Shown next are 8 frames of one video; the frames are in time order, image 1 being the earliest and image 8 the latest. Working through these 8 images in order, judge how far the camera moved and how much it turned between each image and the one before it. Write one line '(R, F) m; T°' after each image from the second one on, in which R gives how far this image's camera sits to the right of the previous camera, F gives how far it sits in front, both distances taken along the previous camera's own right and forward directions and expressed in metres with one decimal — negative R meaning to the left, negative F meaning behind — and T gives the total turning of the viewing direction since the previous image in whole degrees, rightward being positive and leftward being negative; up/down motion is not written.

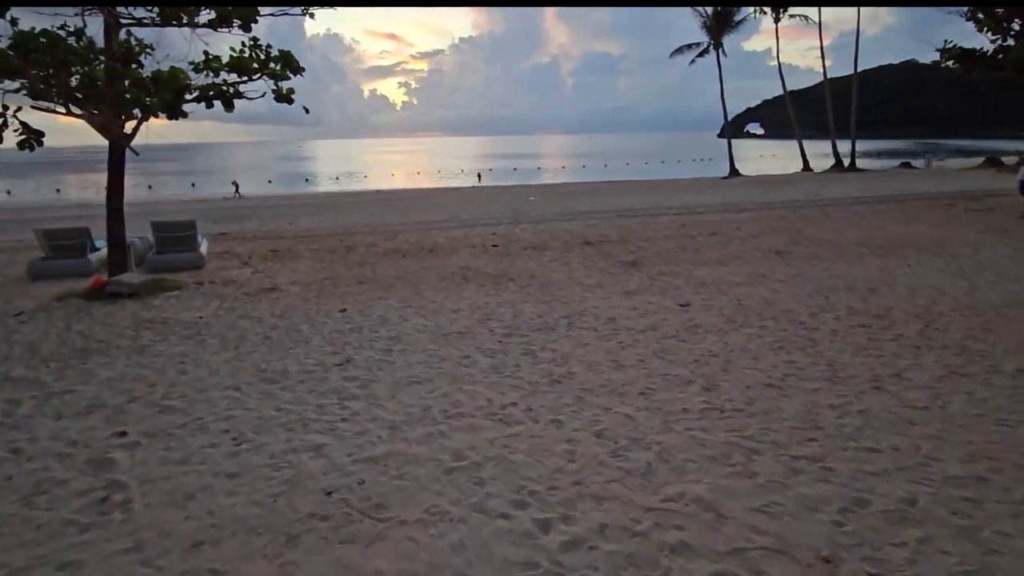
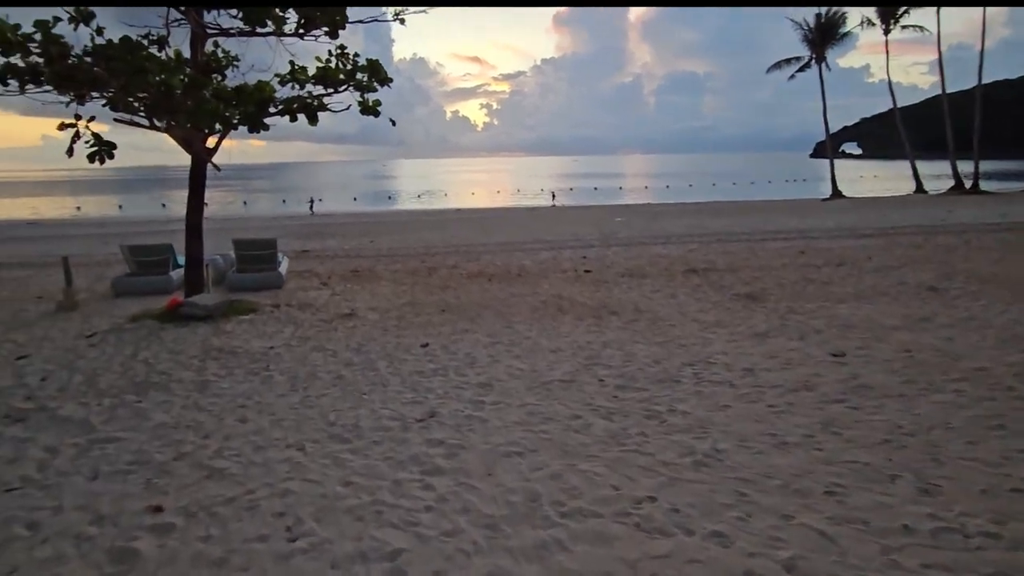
(-0.4, +1.1) m; -7°
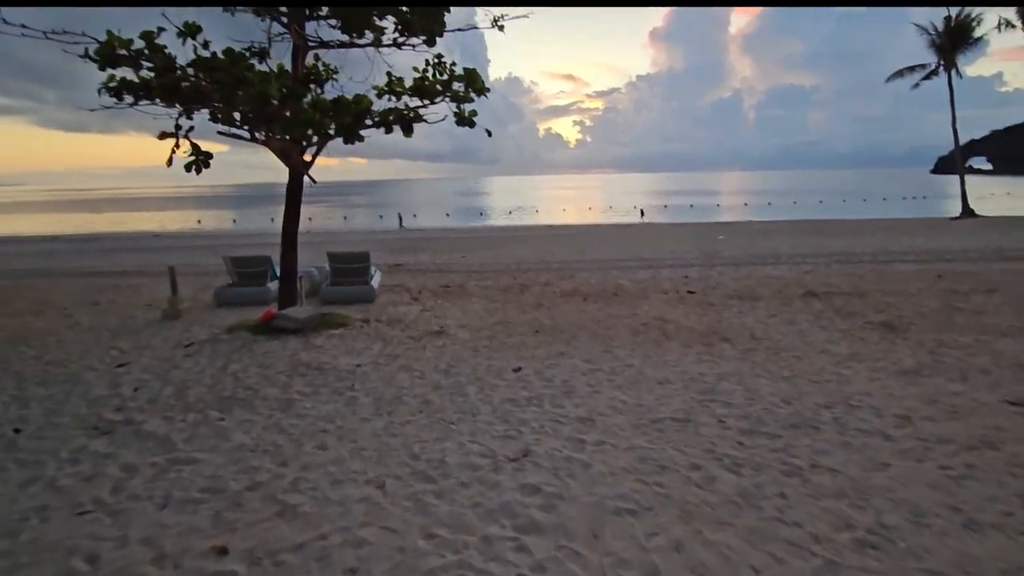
(-0.1, +0.6) m; -8°
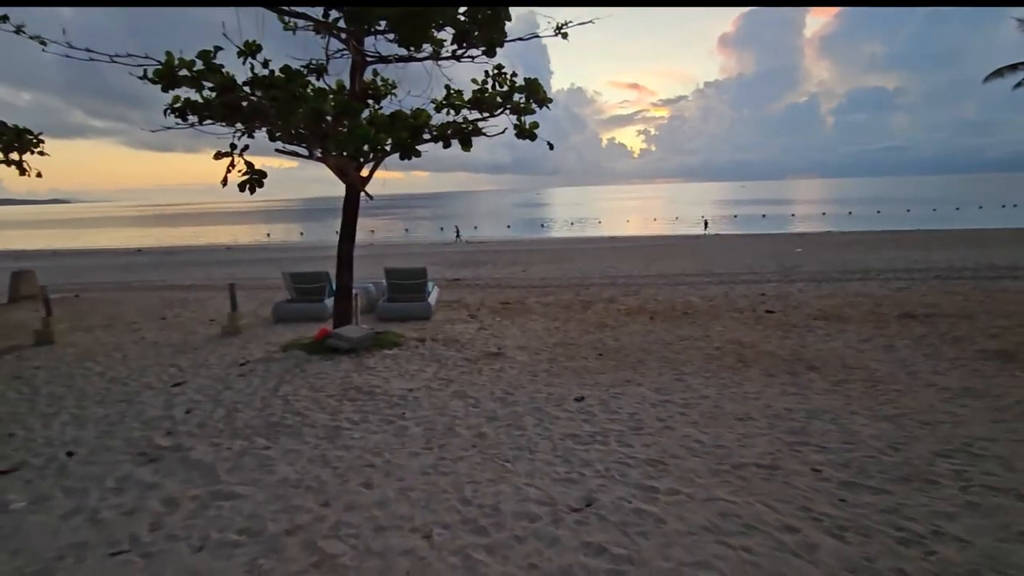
(0.0, +0.4) m; -6°
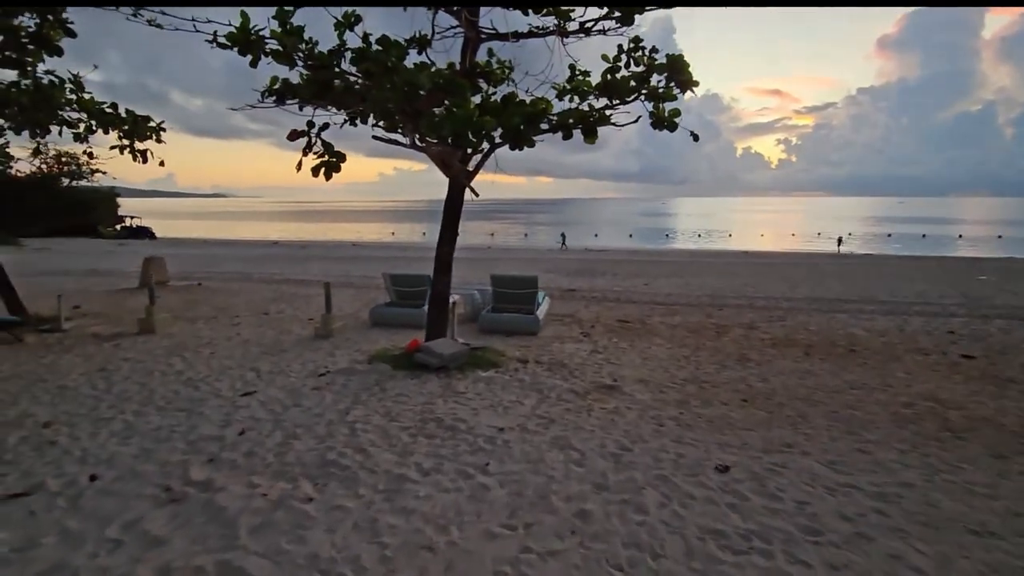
(-0.1, +1.3) m; -11°
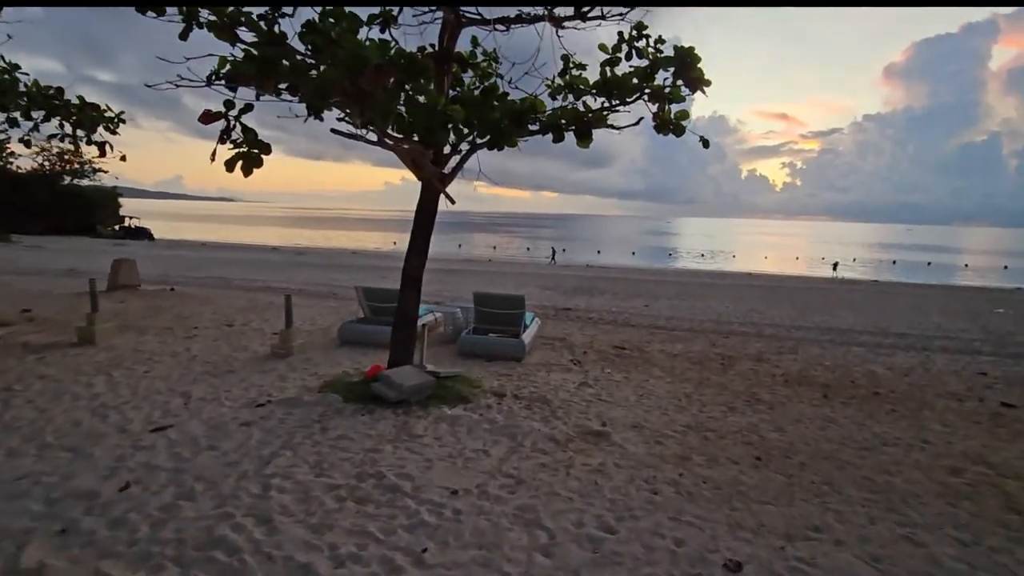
(+0.2, +1.0) m; 0°
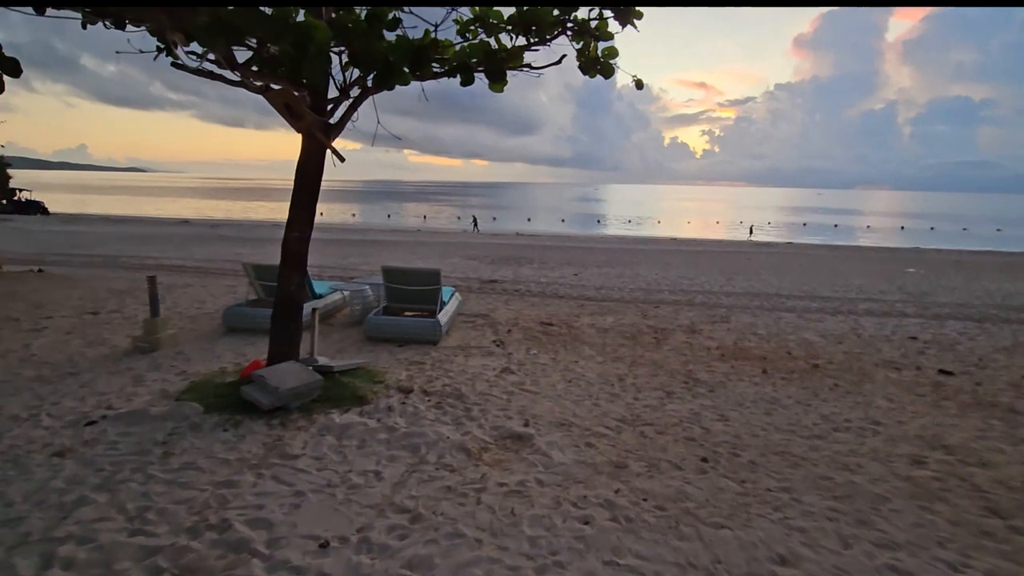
(+0.2, +1.0) m; +6°
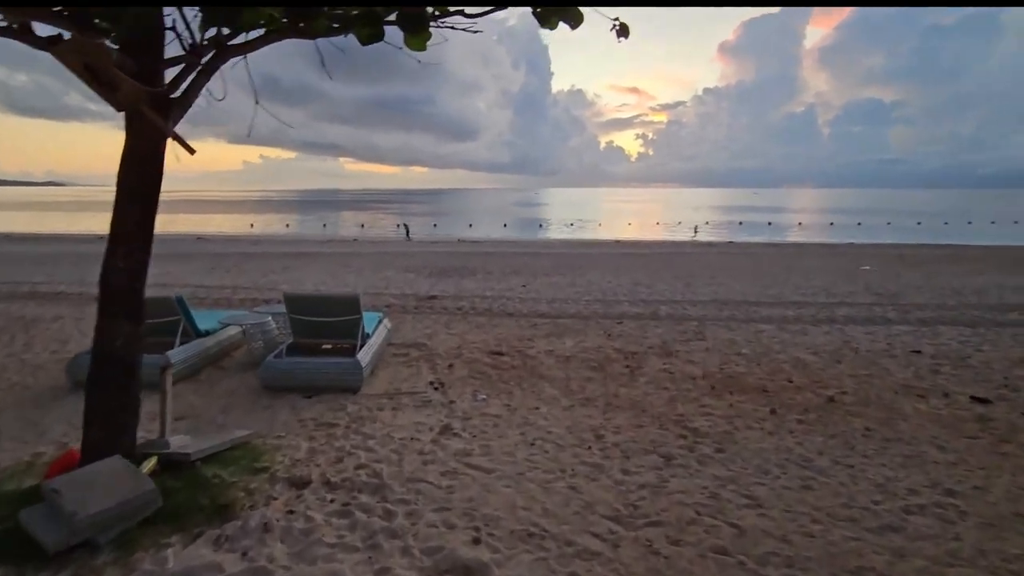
(+0.1, +1.6) m; +5°
